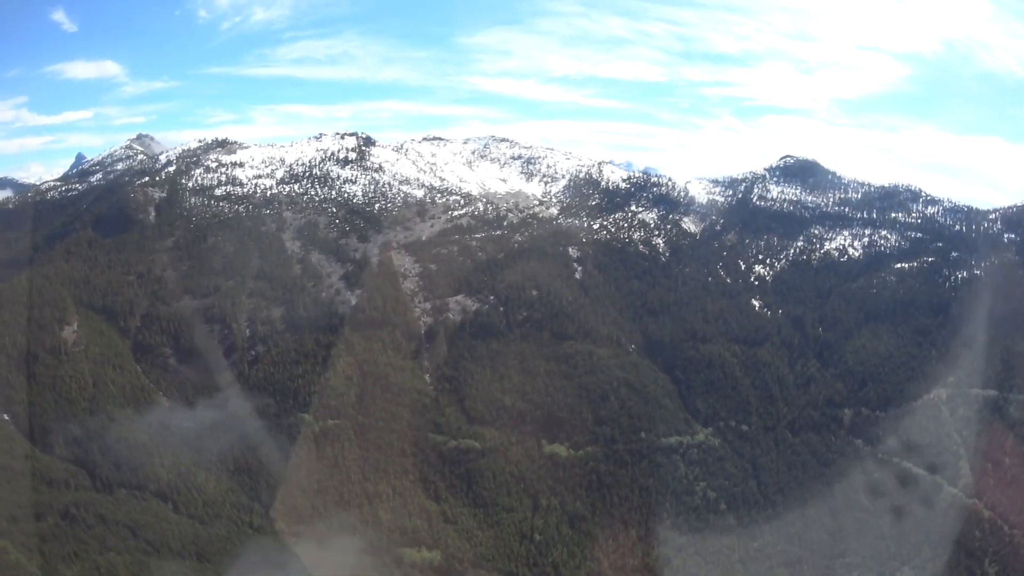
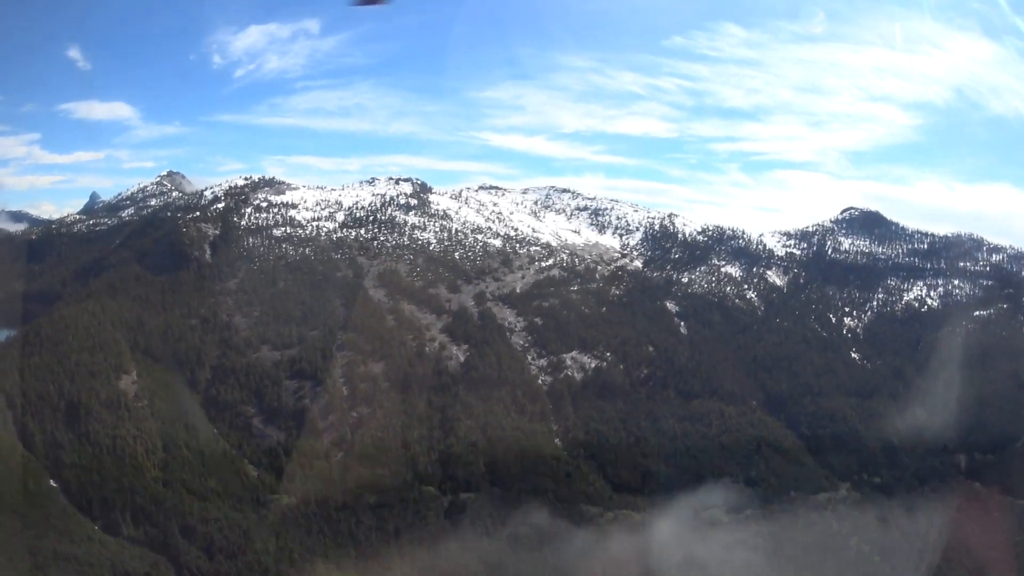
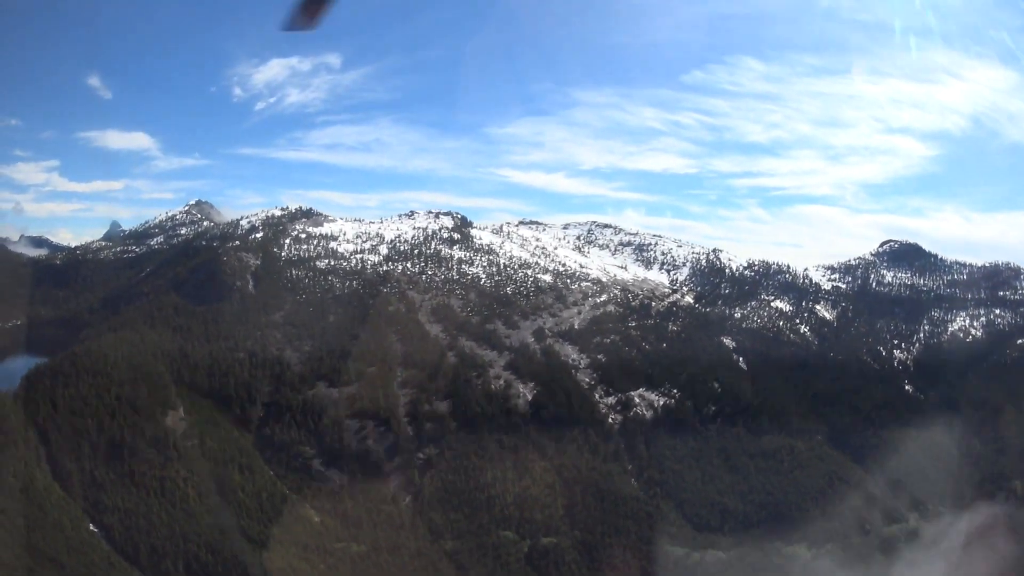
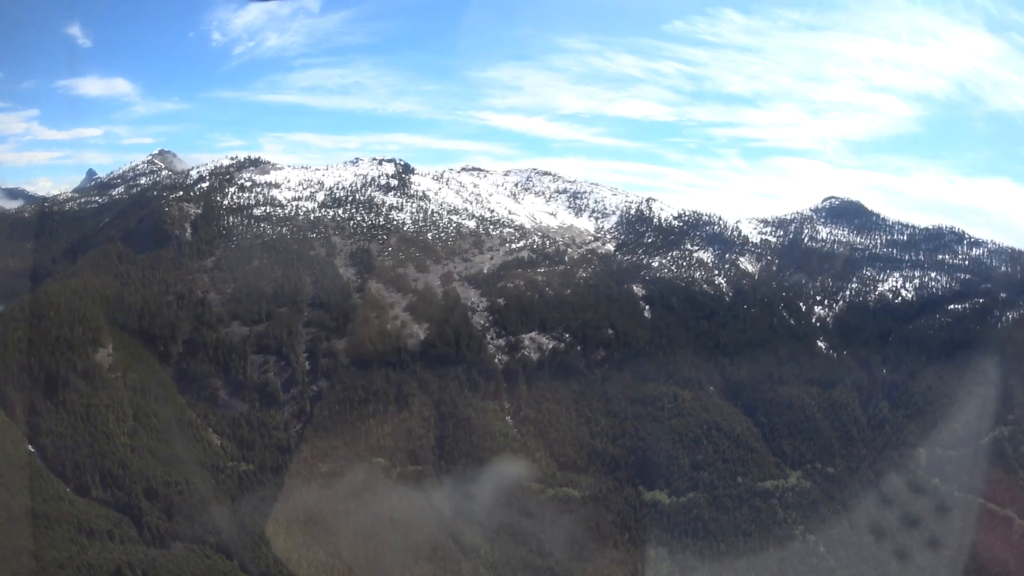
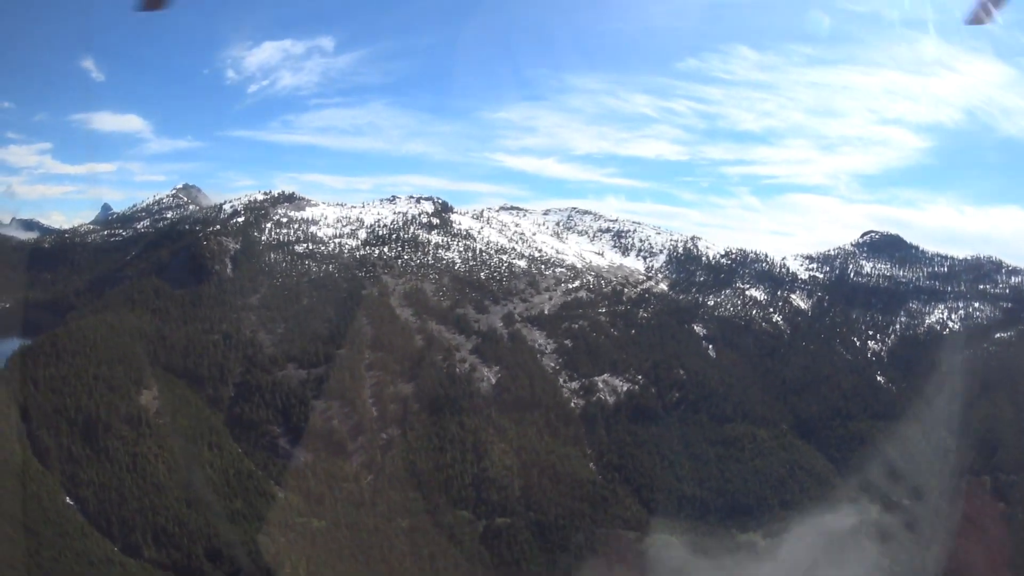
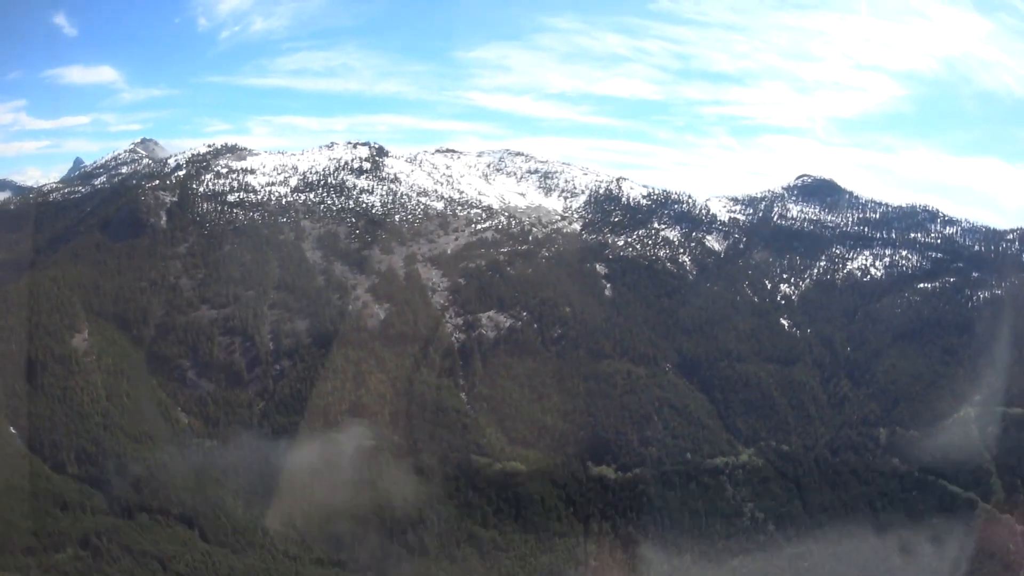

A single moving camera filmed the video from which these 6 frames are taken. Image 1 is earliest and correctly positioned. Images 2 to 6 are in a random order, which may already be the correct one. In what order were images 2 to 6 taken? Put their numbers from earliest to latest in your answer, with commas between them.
6, 4, 2, 5, 3
